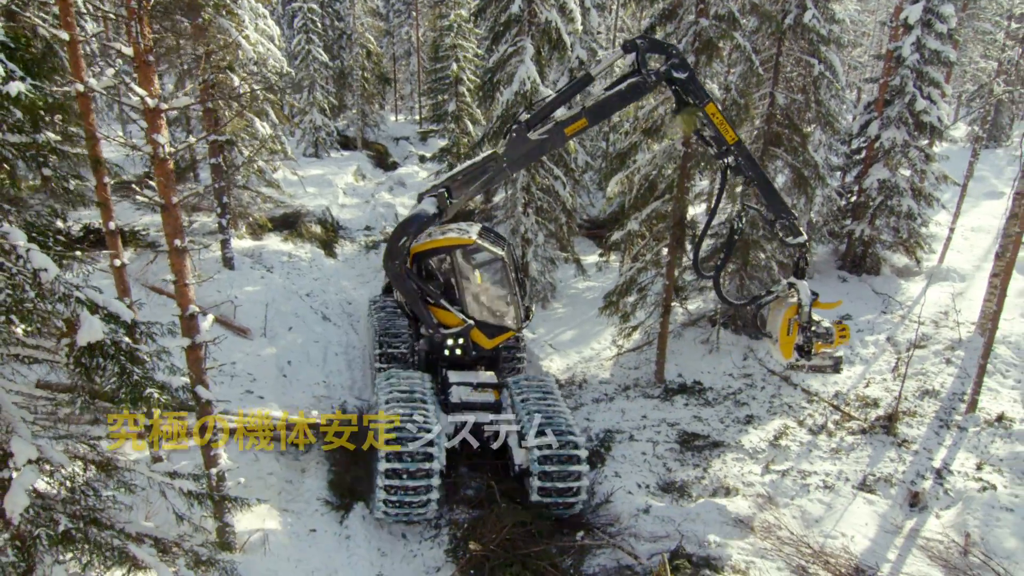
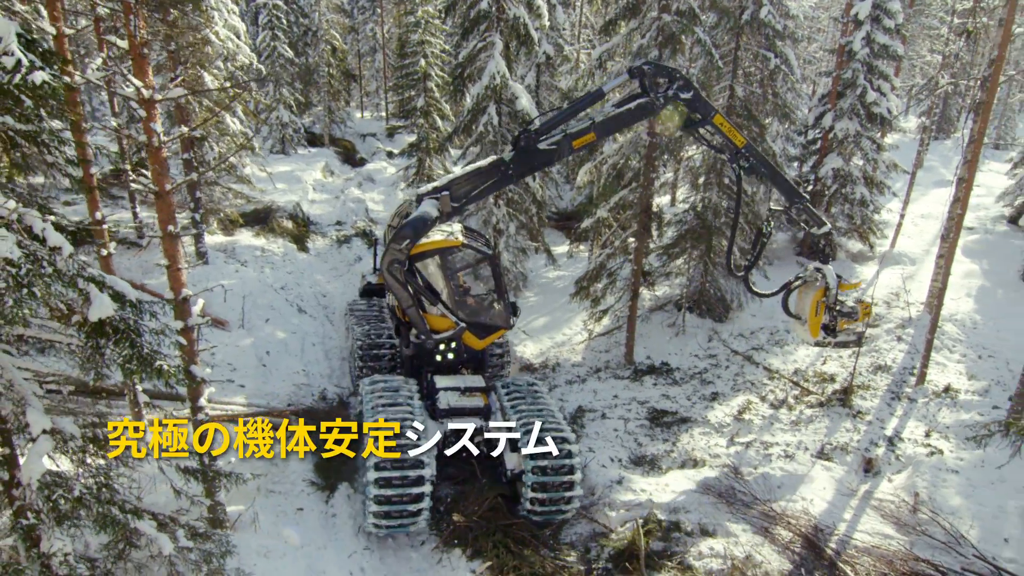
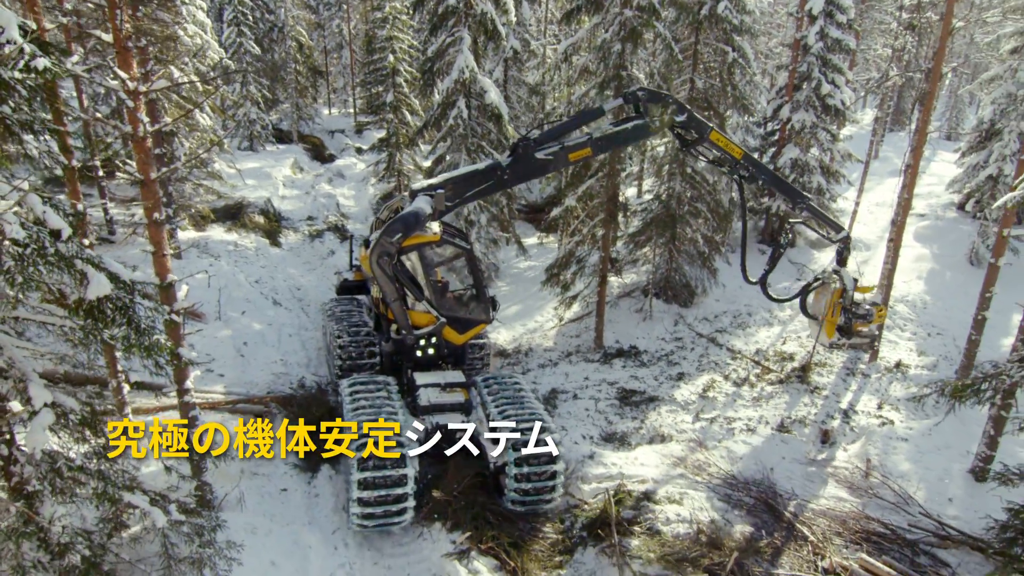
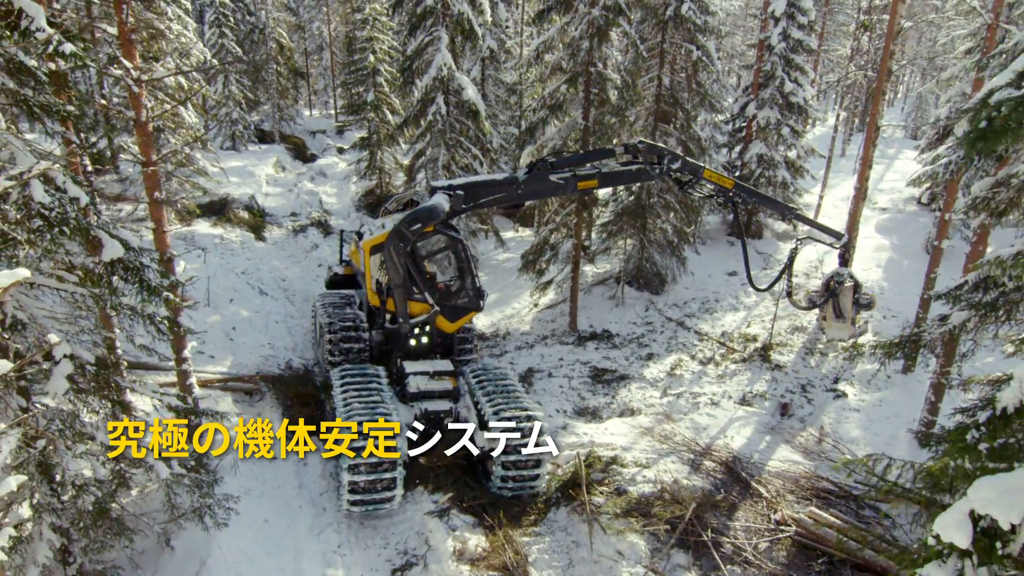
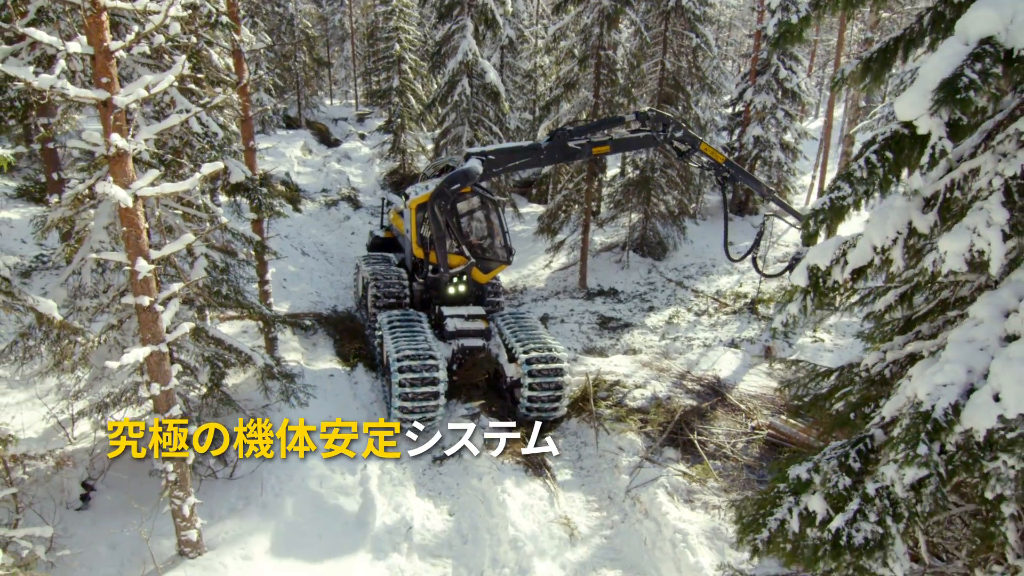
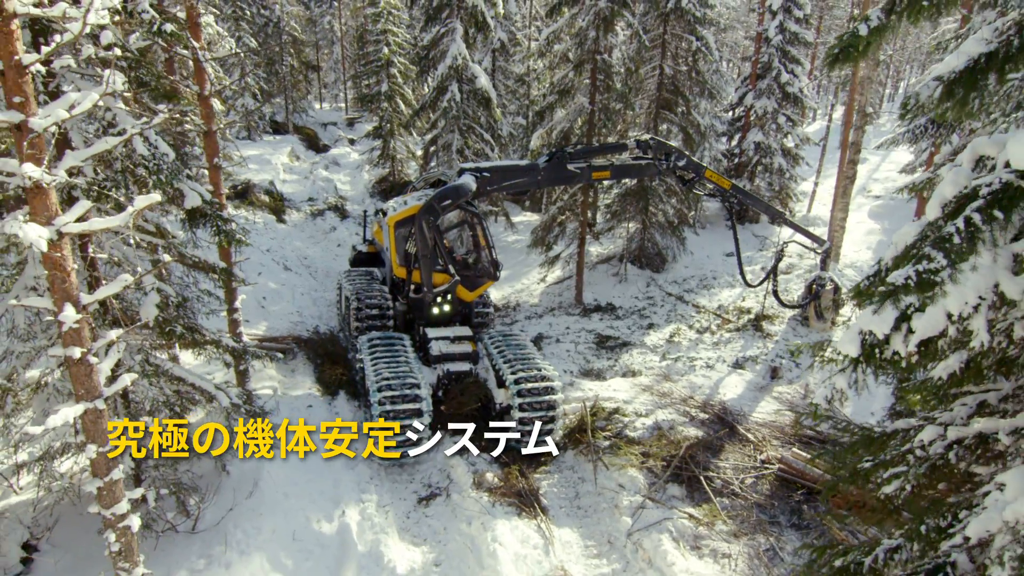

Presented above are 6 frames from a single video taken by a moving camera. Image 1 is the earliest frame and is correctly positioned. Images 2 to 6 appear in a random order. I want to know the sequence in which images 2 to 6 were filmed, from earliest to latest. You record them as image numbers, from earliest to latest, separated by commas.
2, 3, 4, 6, 5
